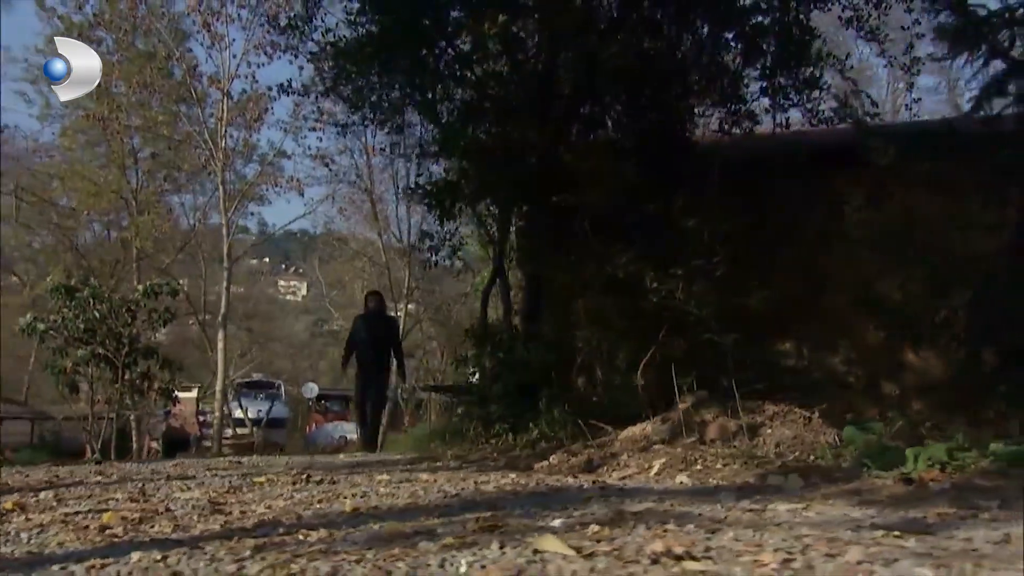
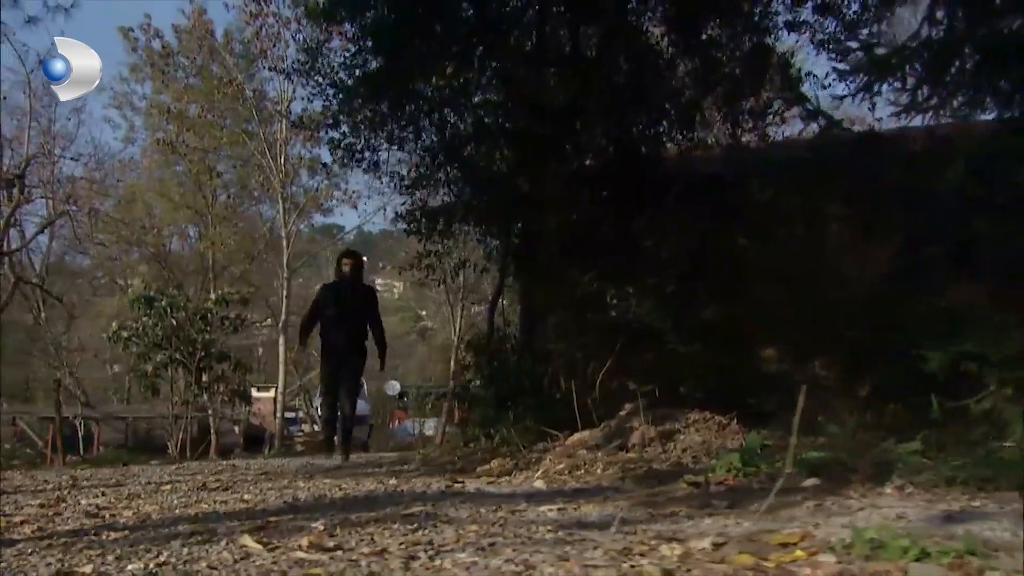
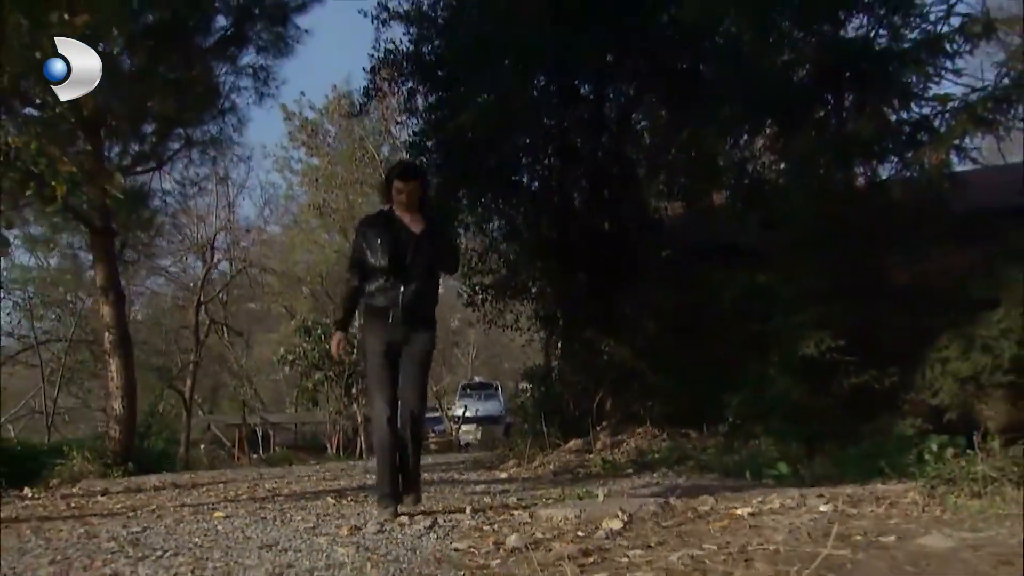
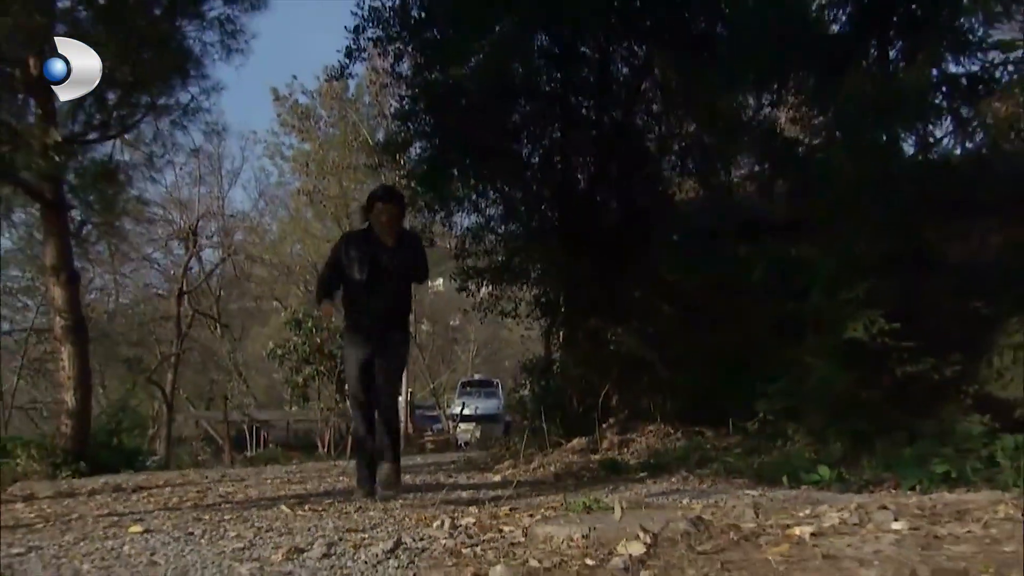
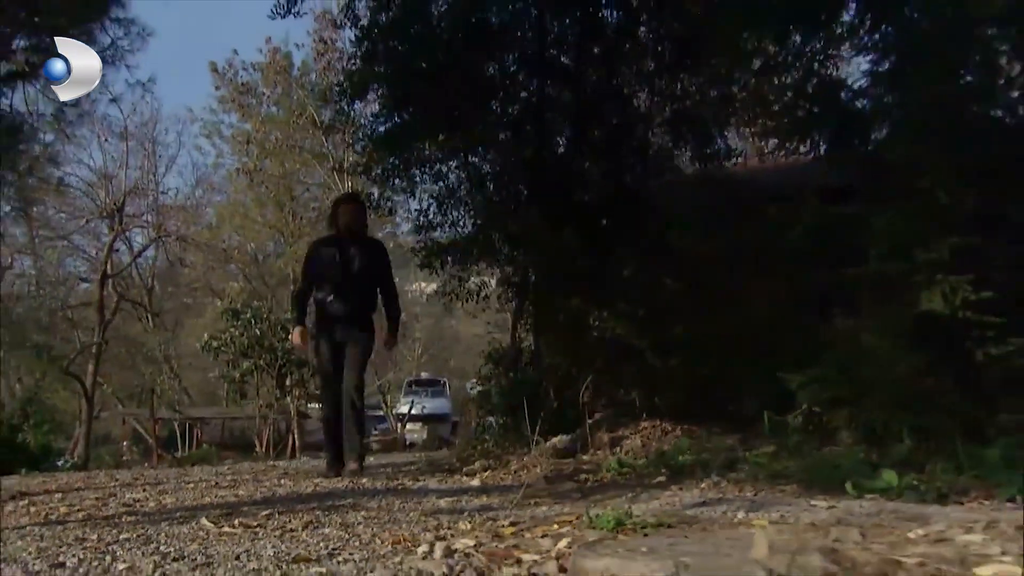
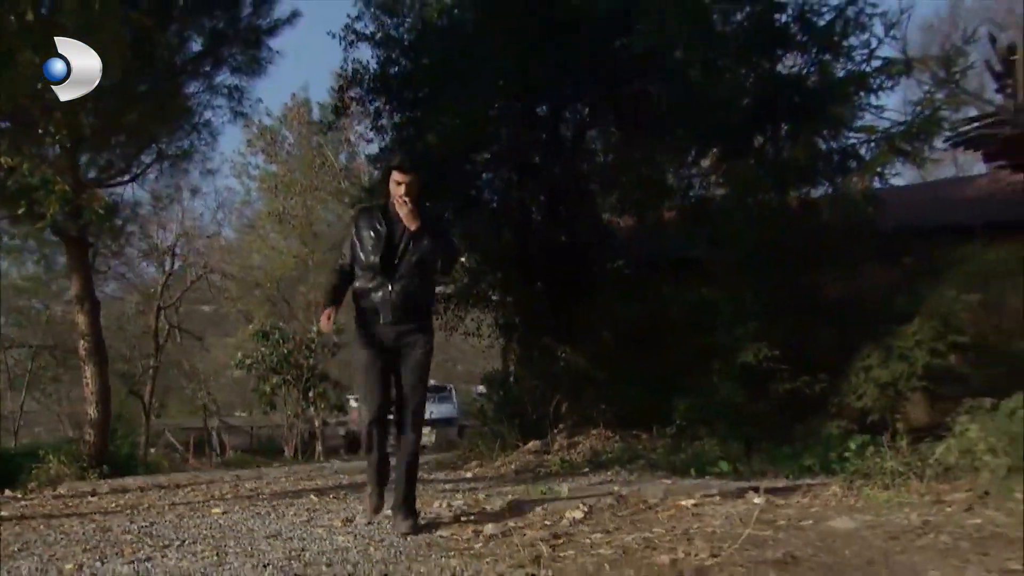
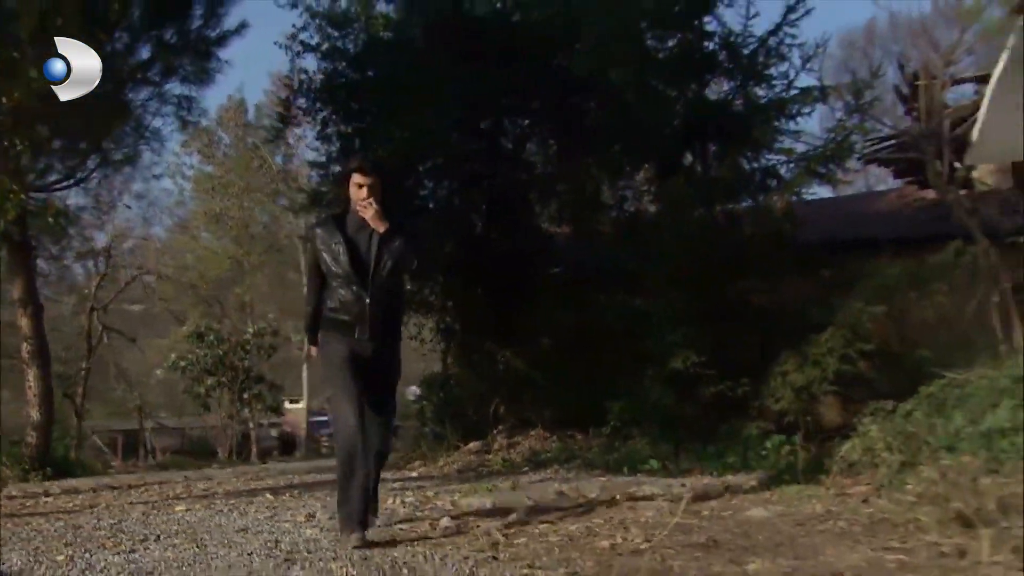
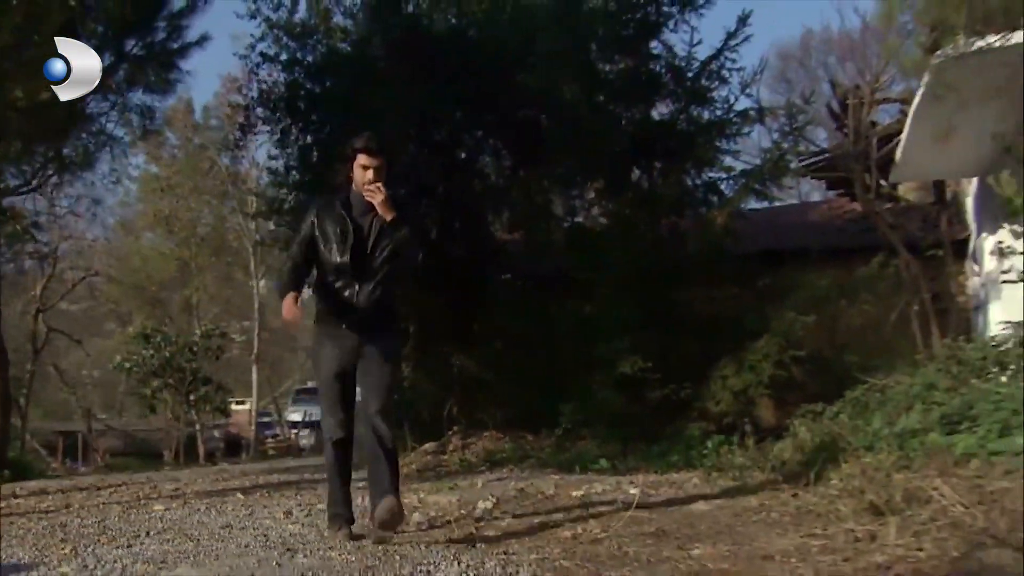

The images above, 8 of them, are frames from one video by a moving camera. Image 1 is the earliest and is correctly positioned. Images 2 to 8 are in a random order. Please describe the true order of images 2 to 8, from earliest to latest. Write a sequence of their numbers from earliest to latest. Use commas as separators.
2, 5, 4, 3, 6, 7, 8
